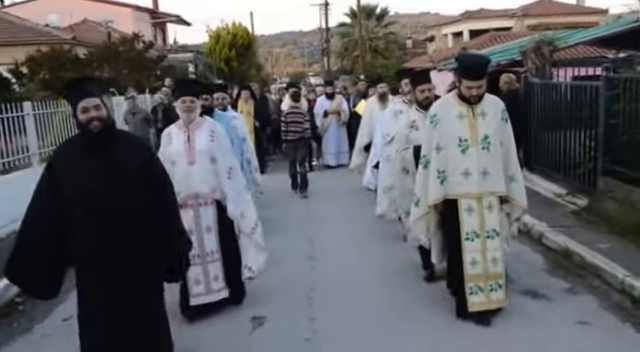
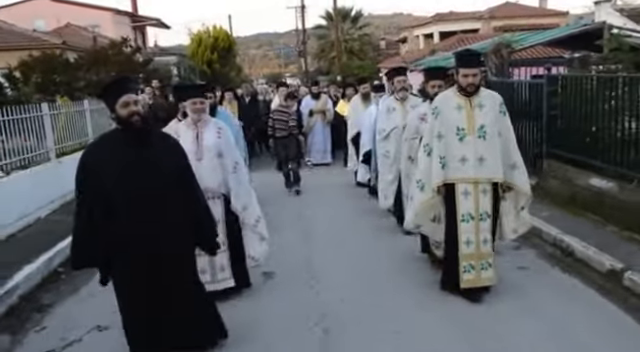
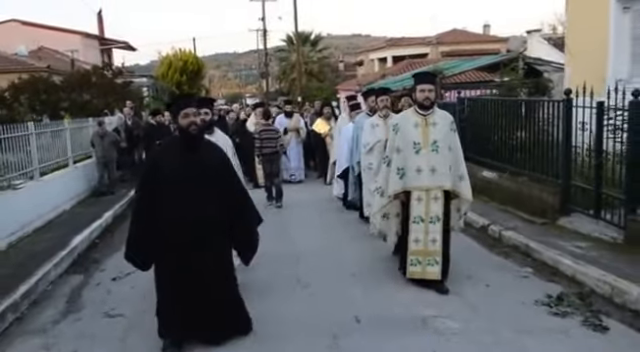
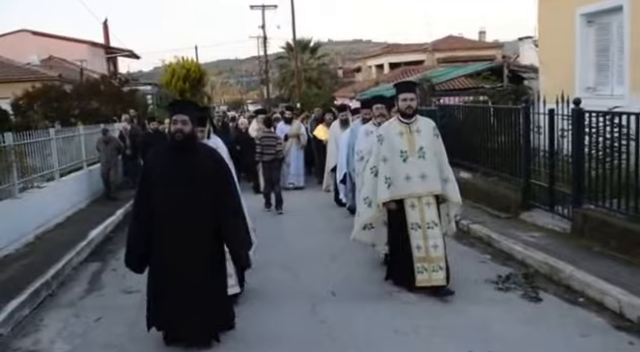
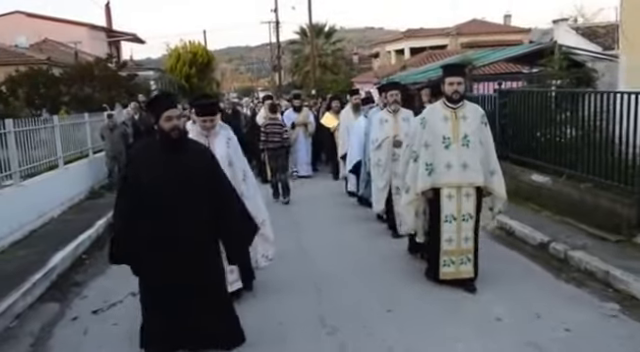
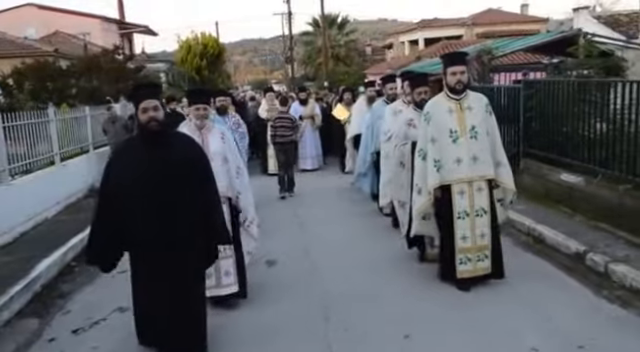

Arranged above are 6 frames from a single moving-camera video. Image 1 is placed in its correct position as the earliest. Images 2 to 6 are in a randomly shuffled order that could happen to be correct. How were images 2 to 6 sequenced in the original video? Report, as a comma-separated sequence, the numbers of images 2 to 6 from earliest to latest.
2, 6, 5, 3, 4
